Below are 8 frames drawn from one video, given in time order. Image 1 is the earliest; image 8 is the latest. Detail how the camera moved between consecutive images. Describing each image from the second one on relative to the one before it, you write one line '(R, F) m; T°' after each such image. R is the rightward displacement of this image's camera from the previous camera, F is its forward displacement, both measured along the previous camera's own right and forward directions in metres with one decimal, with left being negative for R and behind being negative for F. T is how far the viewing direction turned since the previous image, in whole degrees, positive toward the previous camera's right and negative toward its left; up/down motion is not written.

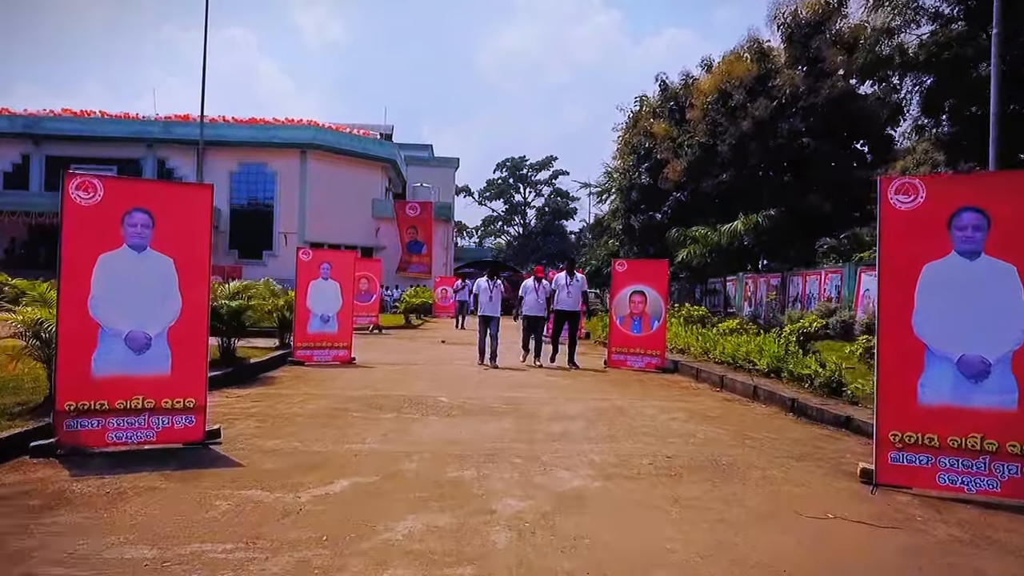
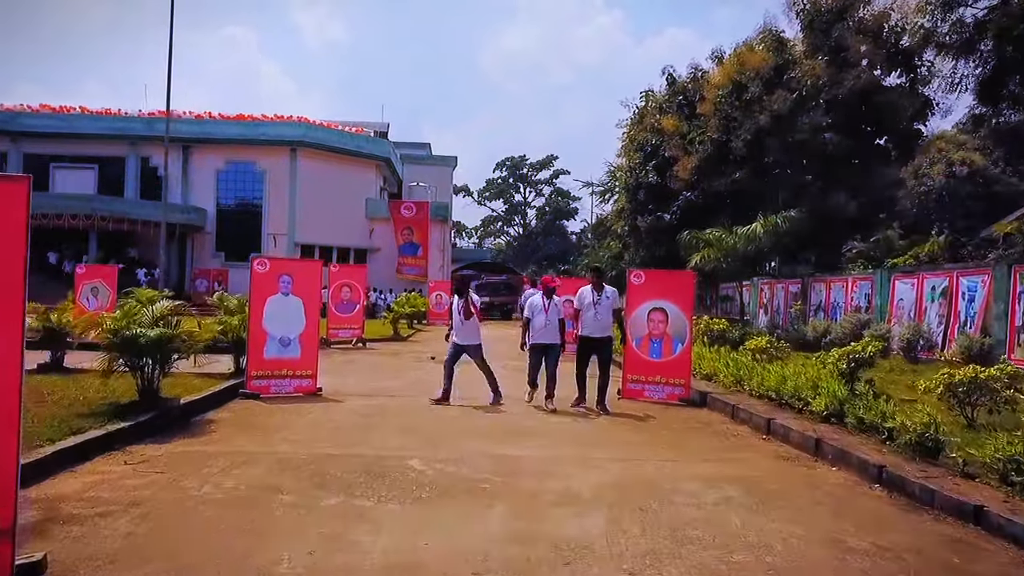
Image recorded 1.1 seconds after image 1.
(0.0, +1.7) m; 0°
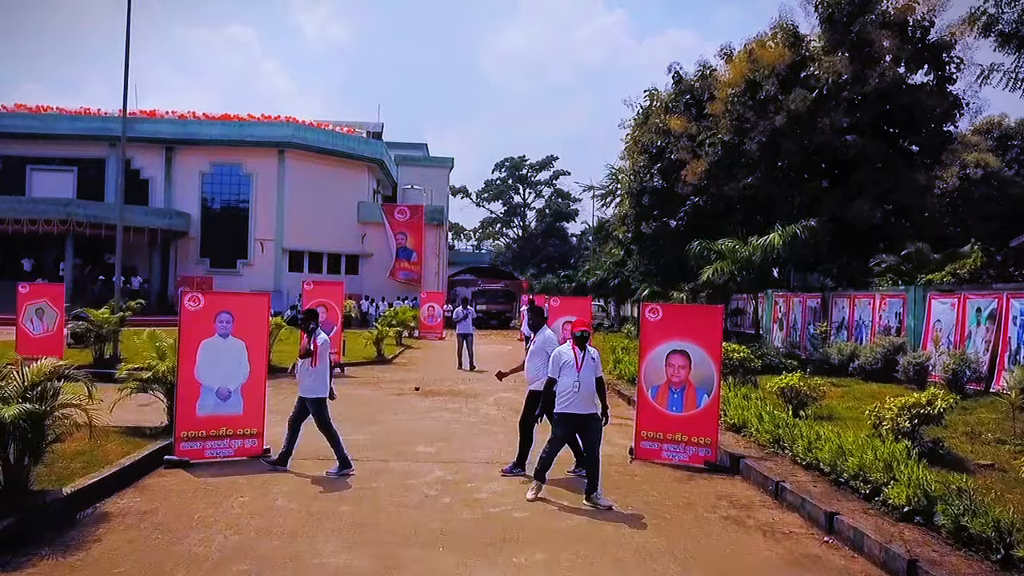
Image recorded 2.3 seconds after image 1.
(+0.1, +1.6) m; 0°
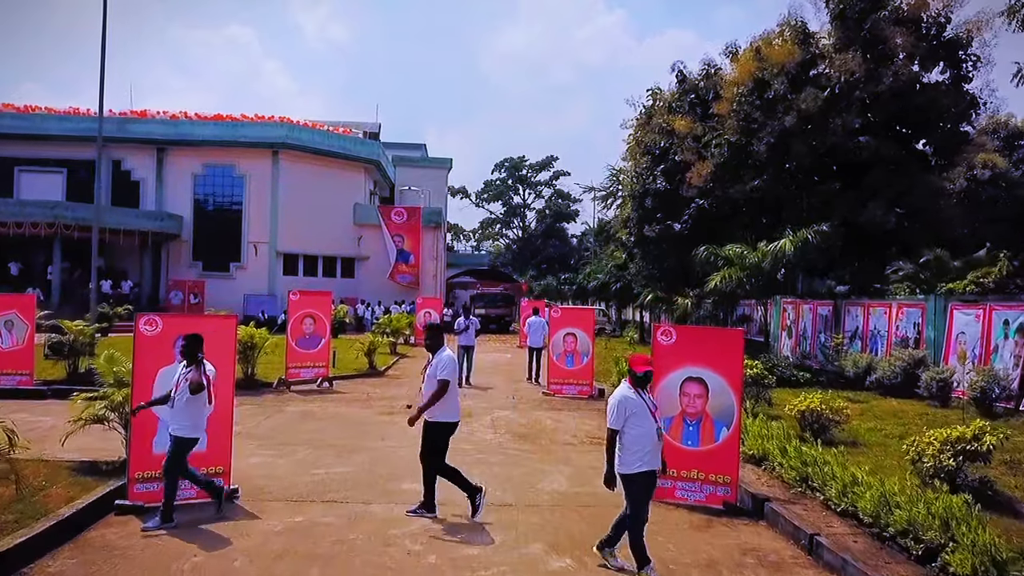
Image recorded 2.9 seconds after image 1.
(0.0, +0.8) m; 0°
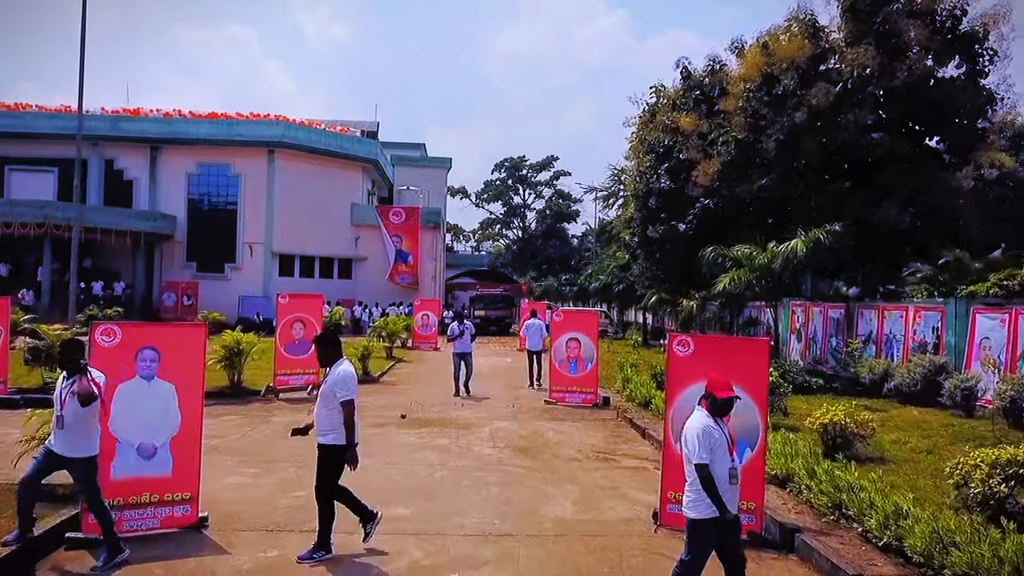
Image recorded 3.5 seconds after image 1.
(0.0, +0.7) m; 0°
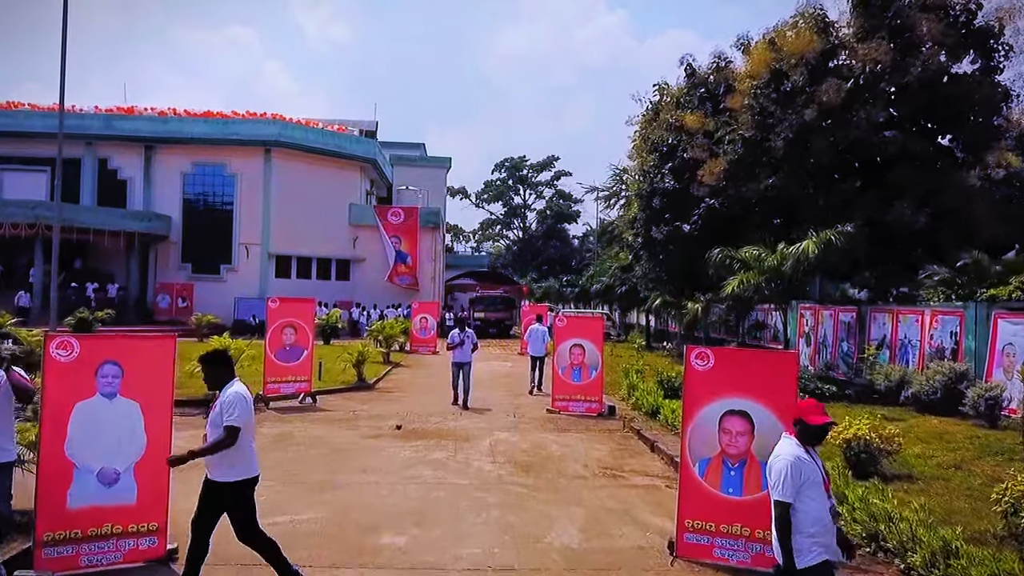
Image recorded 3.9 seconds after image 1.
(0.0, +0.6) m; 0°
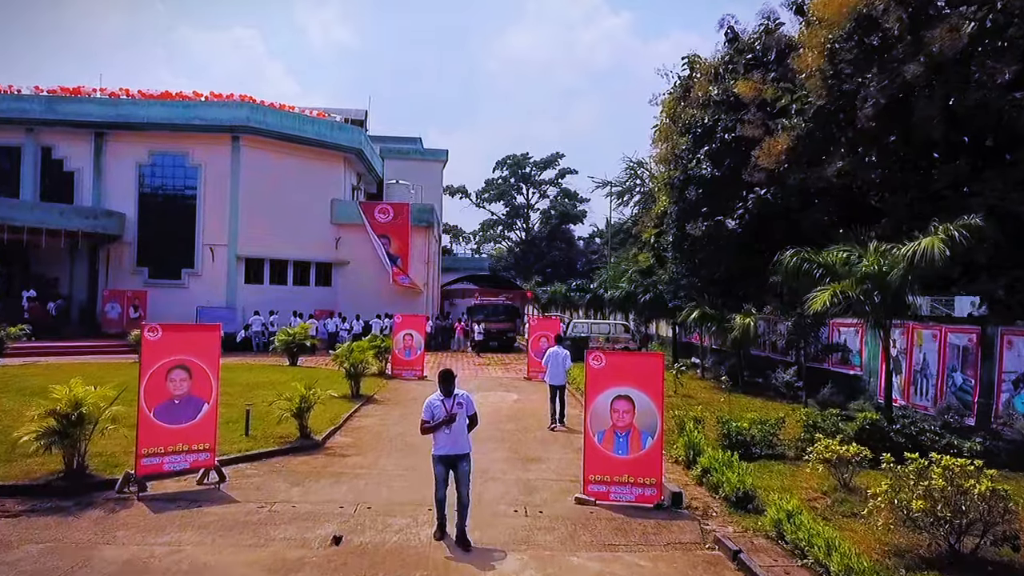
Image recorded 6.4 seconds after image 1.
(-0.1, +4.3) m; 0°
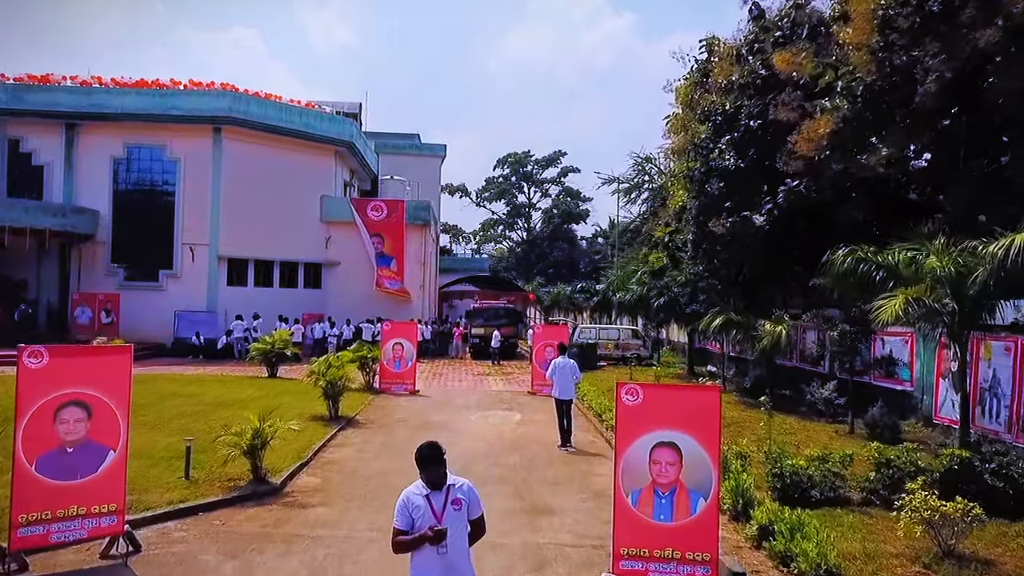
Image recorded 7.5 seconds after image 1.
(0.0, +2.0) m; 0°
